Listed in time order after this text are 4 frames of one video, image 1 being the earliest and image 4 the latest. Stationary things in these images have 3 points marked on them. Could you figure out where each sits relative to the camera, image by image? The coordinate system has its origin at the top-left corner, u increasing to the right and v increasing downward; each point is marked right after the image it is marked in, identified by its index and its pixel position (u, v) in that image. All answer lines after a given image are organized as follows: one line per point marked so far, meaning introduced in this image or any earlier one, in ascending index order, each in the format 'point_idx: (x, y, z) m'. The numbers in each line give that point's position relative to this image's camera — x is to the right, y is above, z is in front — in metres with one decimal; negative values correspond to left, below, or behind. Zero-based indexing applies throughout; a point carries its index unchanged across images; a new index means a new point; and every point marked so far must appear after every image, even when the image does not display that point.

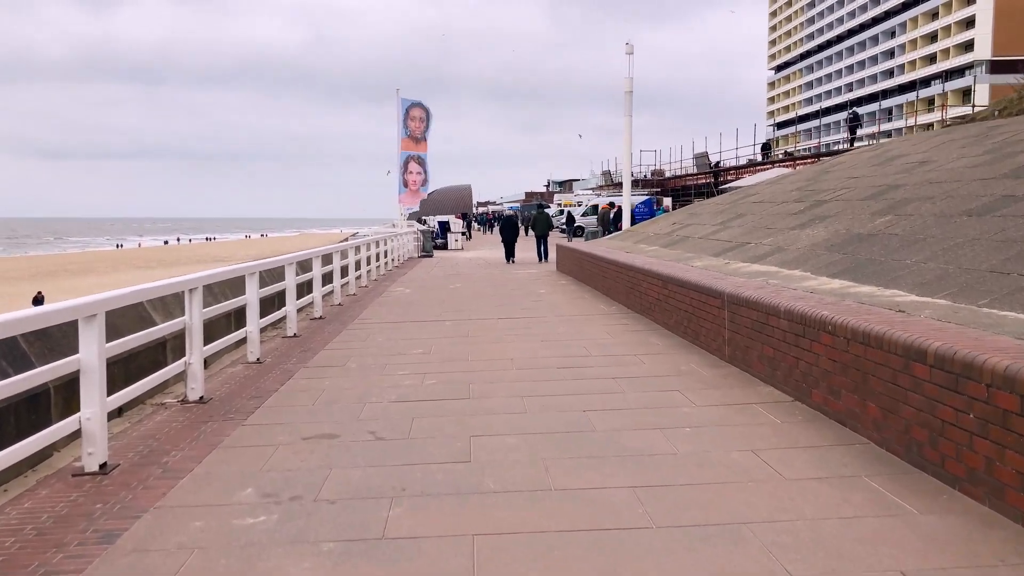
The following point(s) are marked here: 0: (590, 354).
0: (+0.6, -0.5, +7.2) m
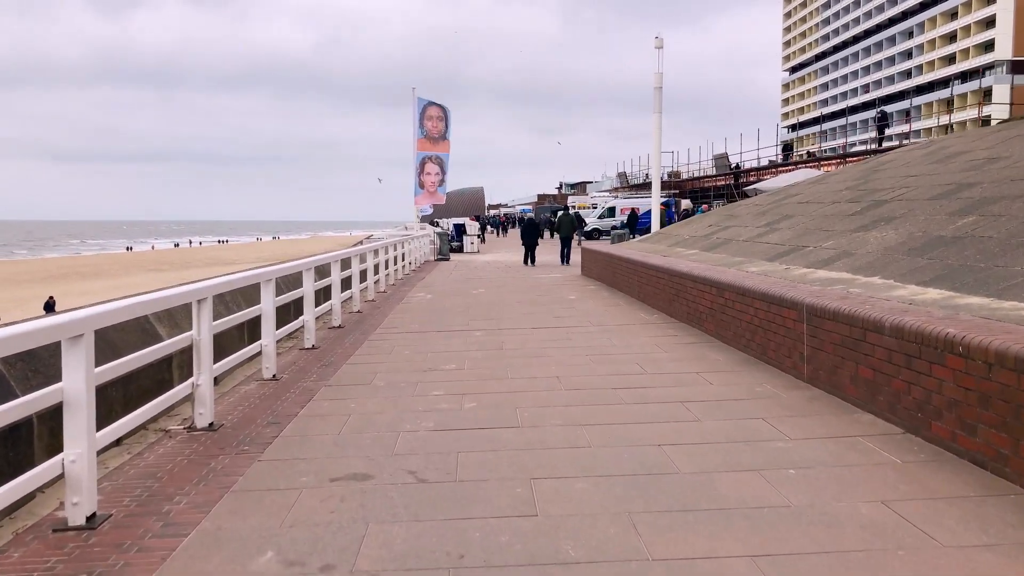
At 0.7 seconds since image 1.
0: (+1.0, -0.6, +6.4) m
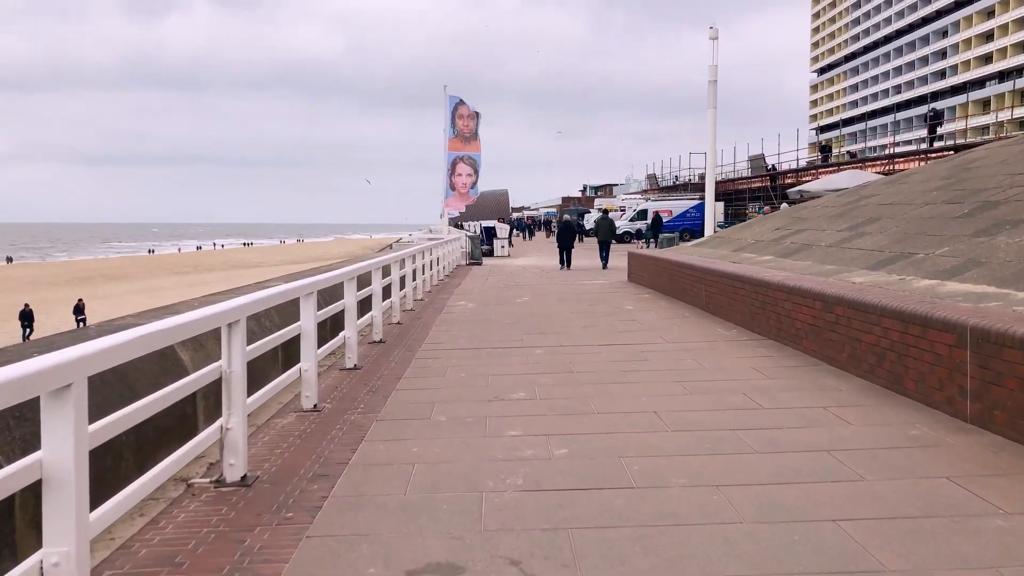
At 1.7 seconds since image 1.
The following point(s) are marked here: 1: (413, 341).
0: (+1.5, -0.7, +5.3) m
1: (-1.0, -0.5, +8.9) m
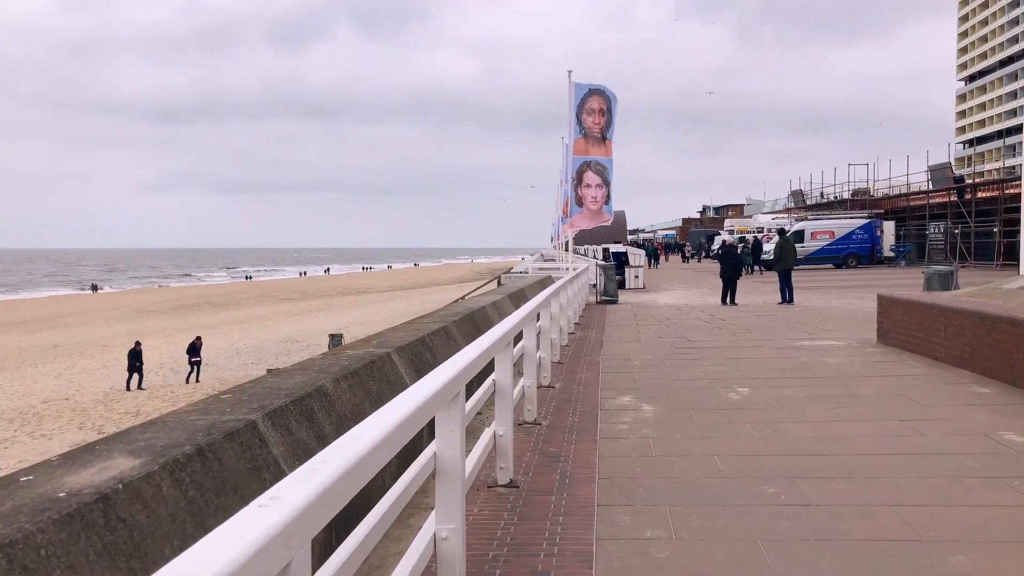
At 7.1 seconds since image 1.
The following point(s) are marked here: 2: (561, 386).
0: (+2.2, -1.2, -0.9) m
1: (+0.2, -1.1, +3.0) m
2: (+0.4, -0.9, +7.8) m
